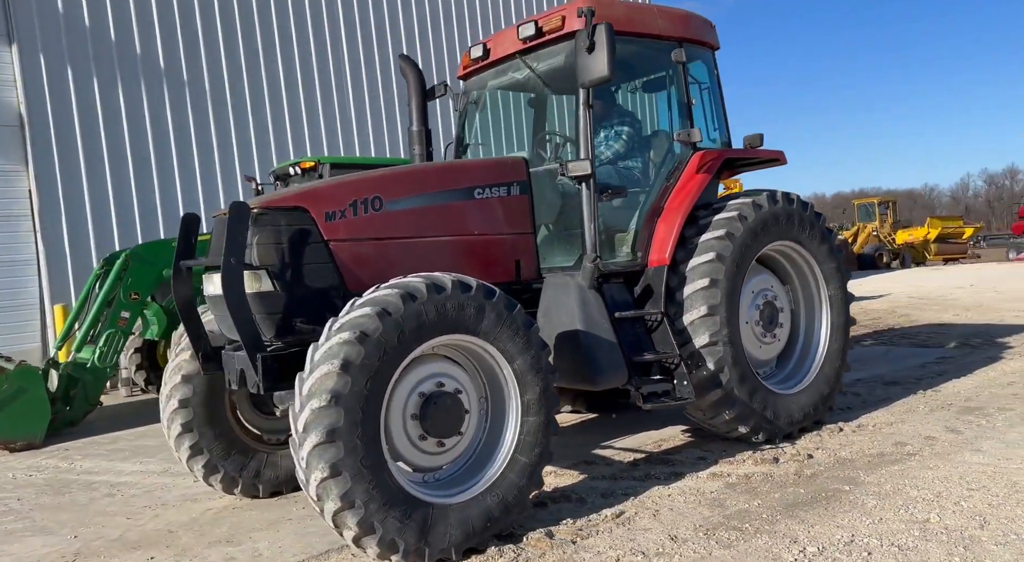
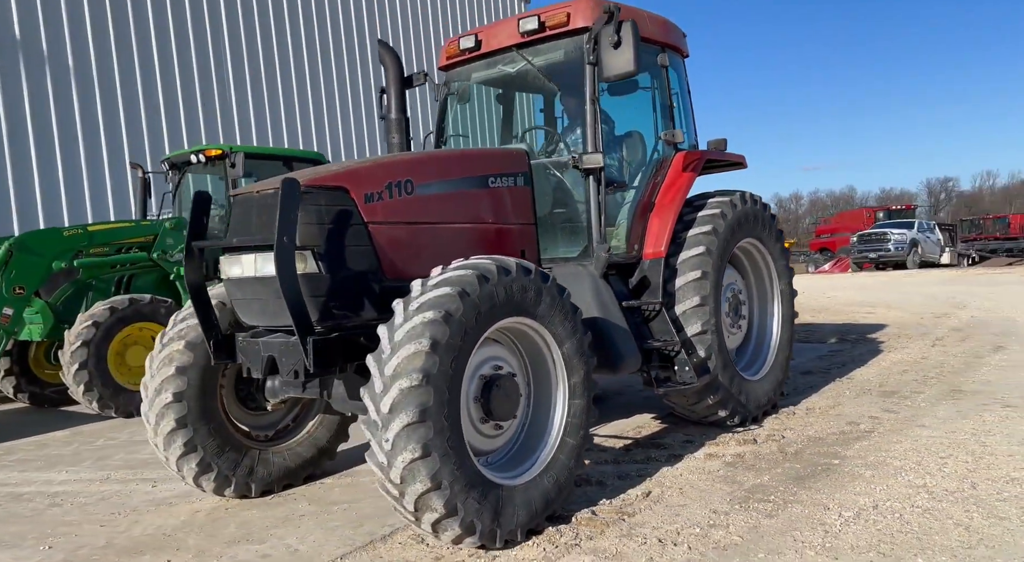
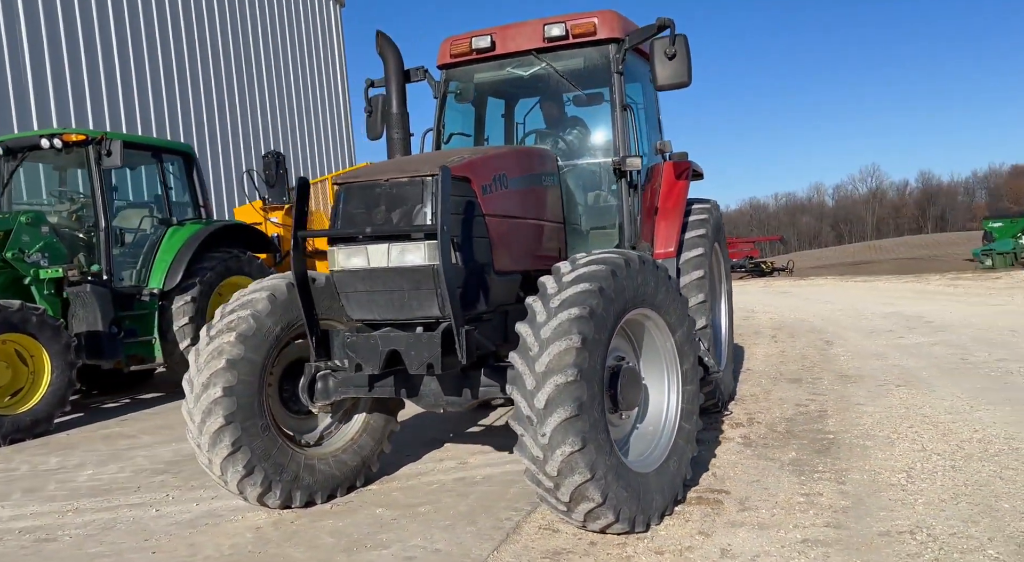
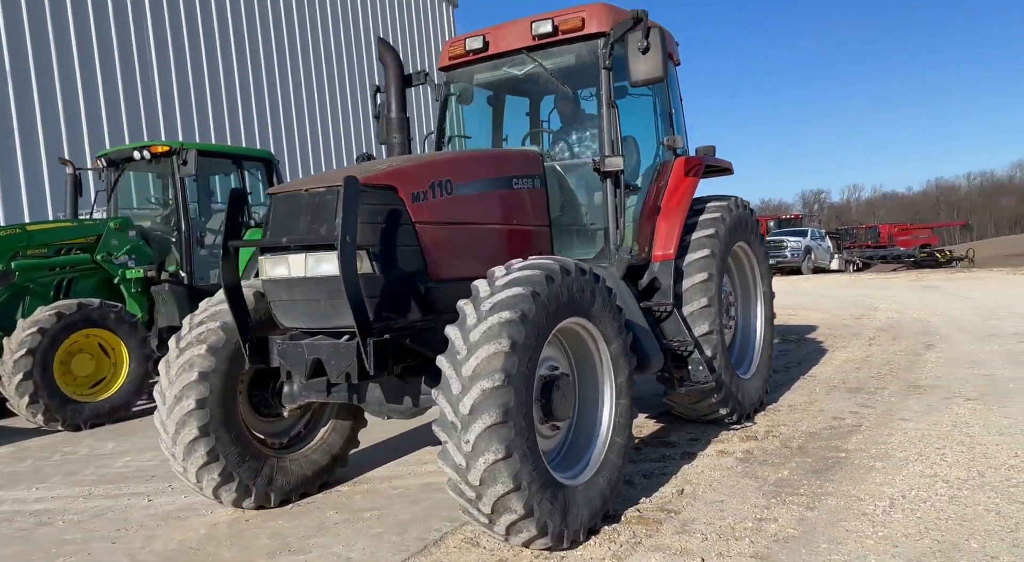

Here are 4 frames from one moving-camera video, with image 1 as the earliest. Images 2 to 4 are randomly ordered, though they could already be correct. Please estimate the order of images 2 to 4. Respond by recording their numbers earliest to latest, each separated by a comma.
2, 4, 3
